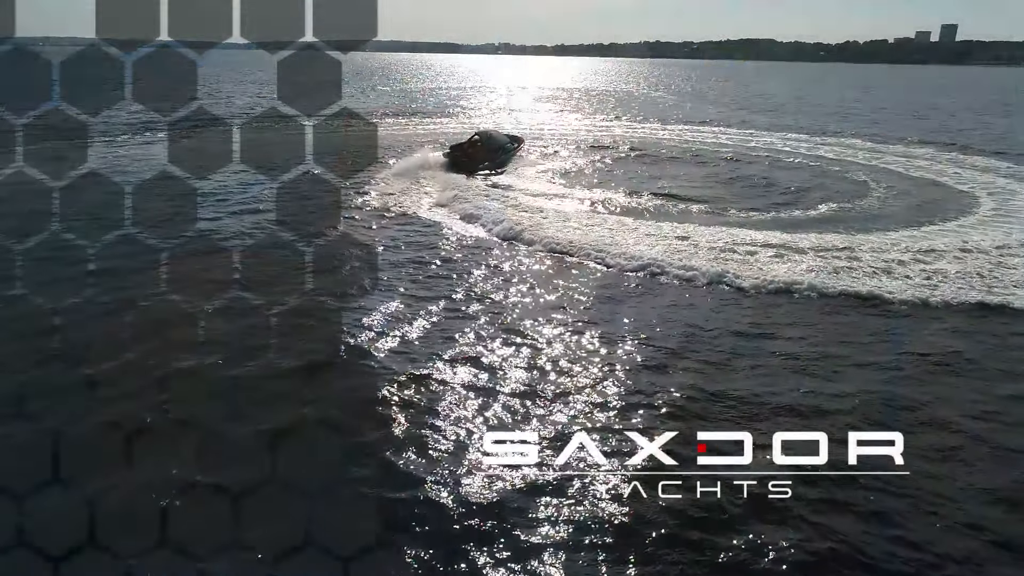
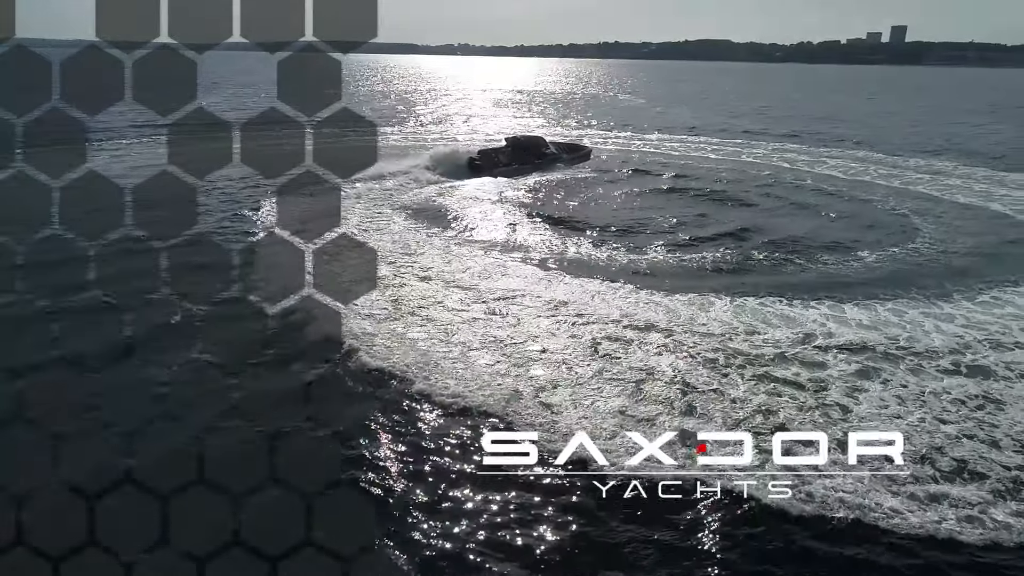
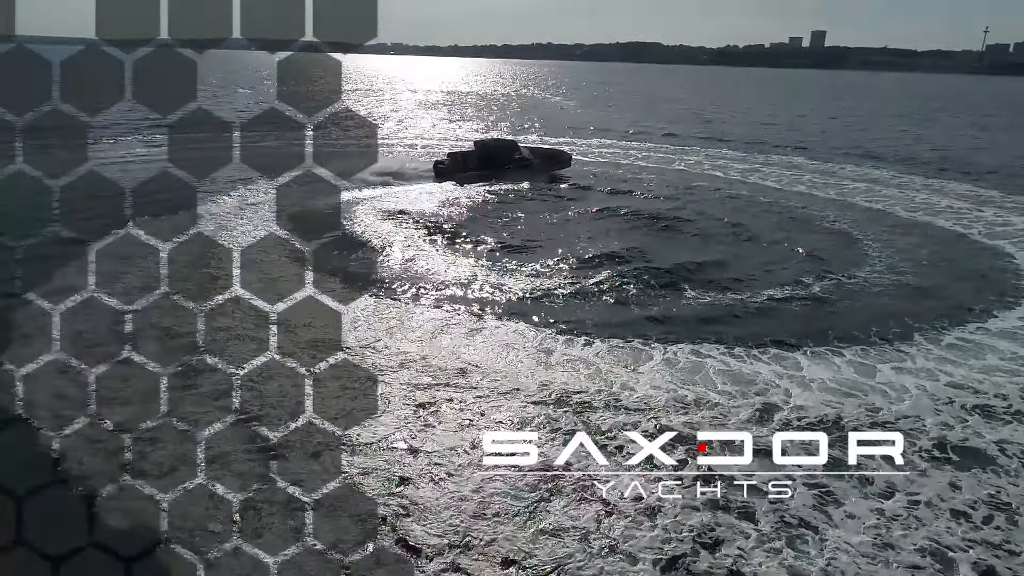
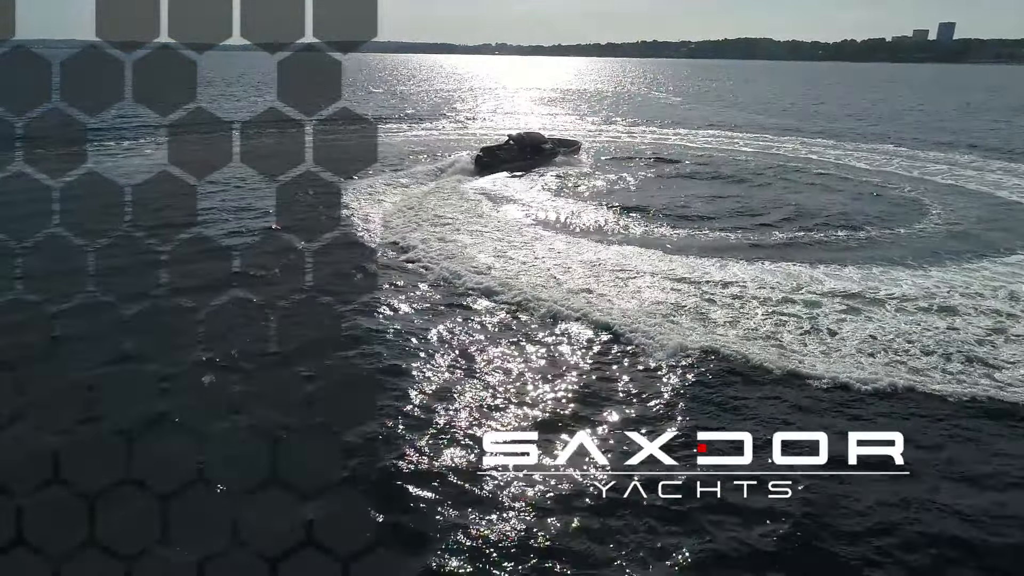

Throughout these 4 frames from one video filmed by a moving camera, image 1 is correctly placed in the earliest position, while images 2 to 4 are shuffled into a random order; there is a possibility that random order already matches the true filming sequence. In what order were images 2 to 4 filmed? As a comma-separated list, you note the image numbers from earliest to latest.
4, 2, 3
